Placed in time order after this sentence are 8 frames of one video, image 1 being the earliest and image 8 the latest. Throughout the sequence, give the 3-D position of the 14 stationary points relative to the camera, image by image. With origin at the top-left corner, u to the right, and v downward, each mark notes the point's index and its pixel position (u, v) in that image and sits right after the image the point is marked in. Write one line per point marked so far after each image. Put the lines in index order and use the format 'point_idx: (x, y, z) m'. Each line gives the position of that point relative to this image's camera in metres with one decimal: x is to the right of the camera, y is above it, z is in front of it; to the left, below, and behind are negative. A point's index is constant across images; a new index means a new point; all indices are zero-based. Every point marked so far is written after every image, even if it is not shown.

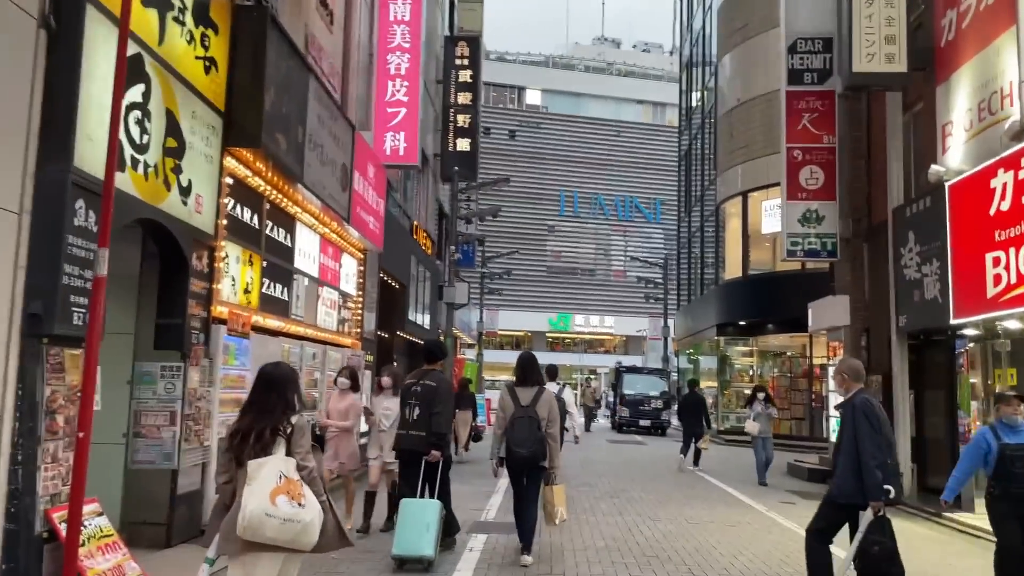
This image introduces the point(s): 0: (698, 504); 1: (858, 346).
0: (+2.5, -2.9, +11.0) m
1: (+6.0, -1.0, +14.2) m
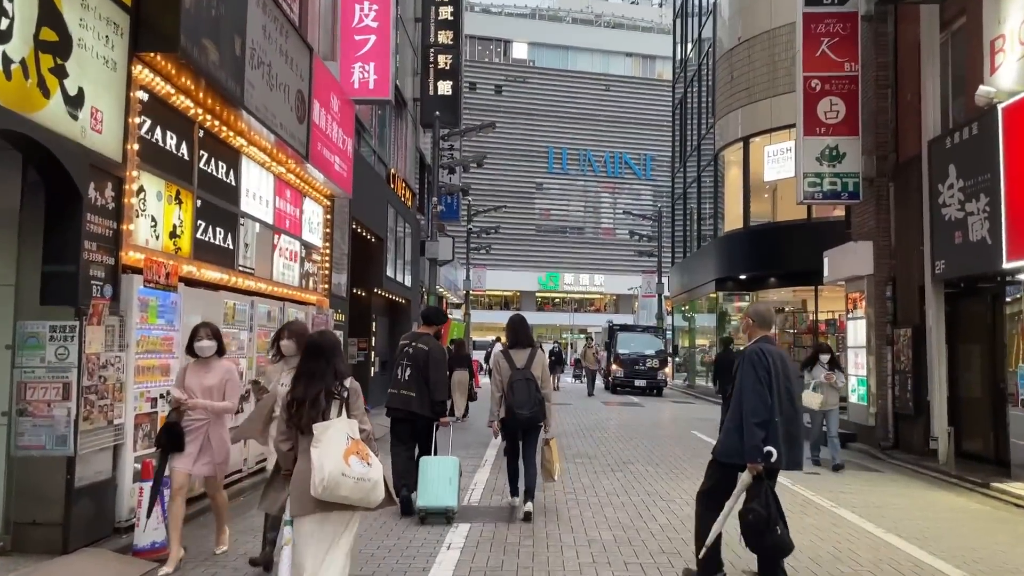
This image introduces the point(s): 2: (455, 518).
0: (+2.4, -2.2, +9.7) m
1: (+5.8, -0.2, +12.8) m
2: (-0.5, -2.1, +7.3) m
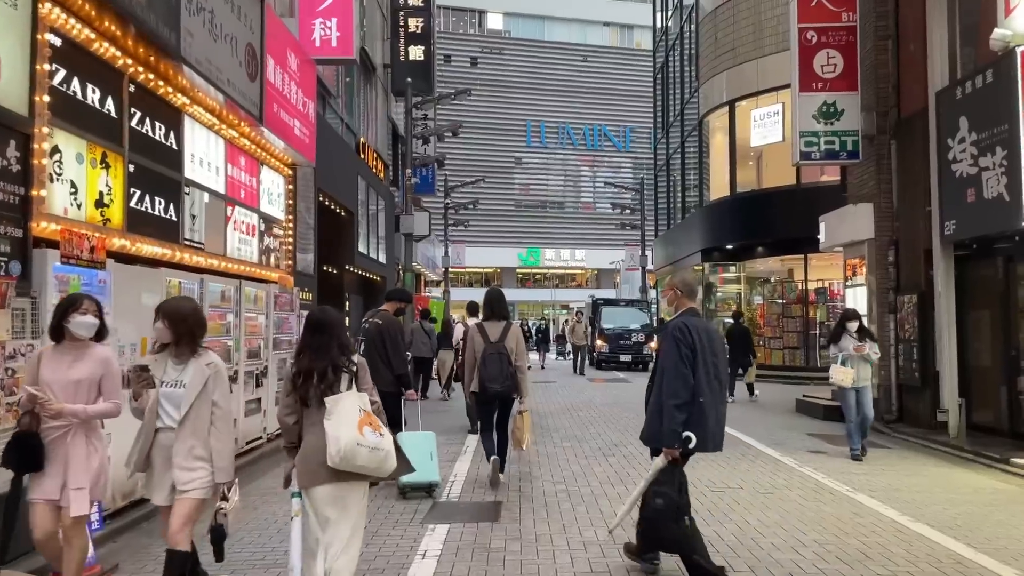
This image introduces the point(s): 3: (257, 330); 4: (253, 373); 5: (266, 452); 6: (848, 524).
0: (+2.2, -1.9, +9.0) m
1: (+5.5, +0.4, +12.1) m
2: (-0.6, -1.8, +6.5) m
3: (-3.0, -0.5, +9.5) m
4: (-3.0, -1.0, +9.4) m
5: (-2.9, -1.9, +9.6) m
6: (+2.5, -1.7, +6.0) m
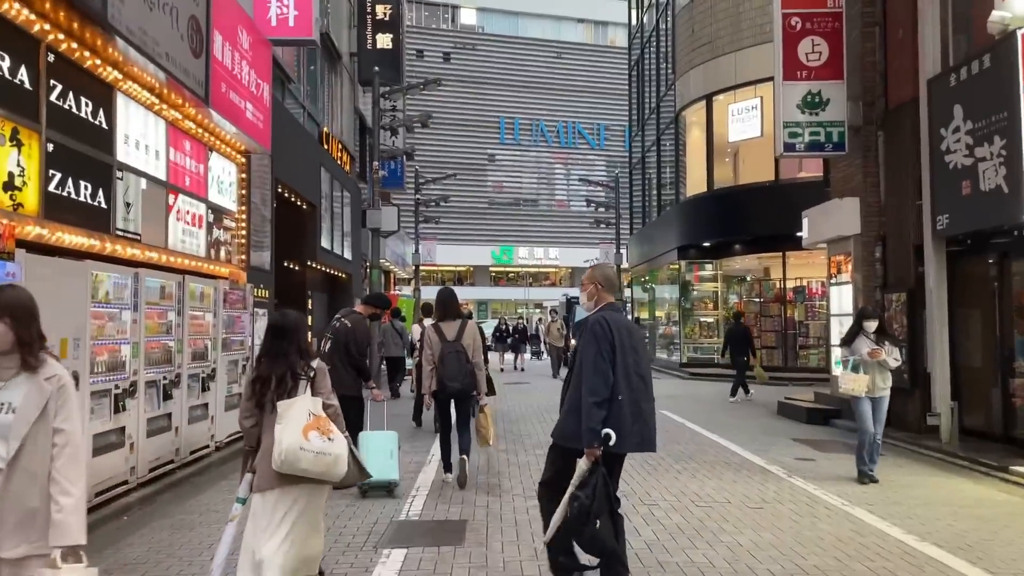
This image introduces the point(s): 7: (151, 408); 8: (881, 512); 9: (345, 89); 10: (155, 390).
0: (+1.9, -1.8, +8.4) m
1: (+5.1, +0.4, +11.6) m
2: (-0.9, -1.8, +5.8) m
3: (-3.3, -0.4, +8.7) m
4: (-3.3, -0.9, +8.6) m
5: (-3.2, -1.9, +8.8) m
6: (+2.3, -1.7, +5.5) m
7: (-3.3, -1.1, +7.5) m
8: (+3.0, -1.8, +6.5) m
9: (-3.8, +4.6, +18.7) m
10: (-3.3, -0.9, +7.6) m
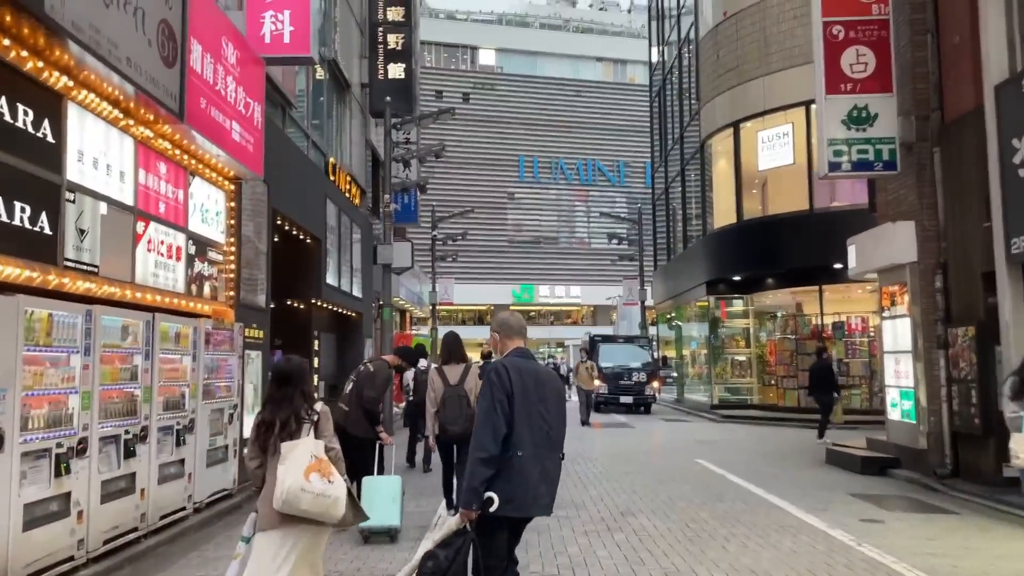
0: (+2.0, -2.1, +7.1) m
1: (+5.3, 0.0, +10.4) m
2: (-0.8, -2.0, +4.7) m
3: (-3.2, -0.8, +7.7) m
4: (-3.1, -1.3, +7.6) m
5: (-3.0, -2.2, +7.7) m
6: (+2.3, -1.9, +4.2) m
7: (-3.2, -1.4, +6.4) m
8: (+3.1, -2.0, +5.3) m
9: (-3.4, +3.7, +17.9) m
10: (-3.2, -1.3, +6.5) m
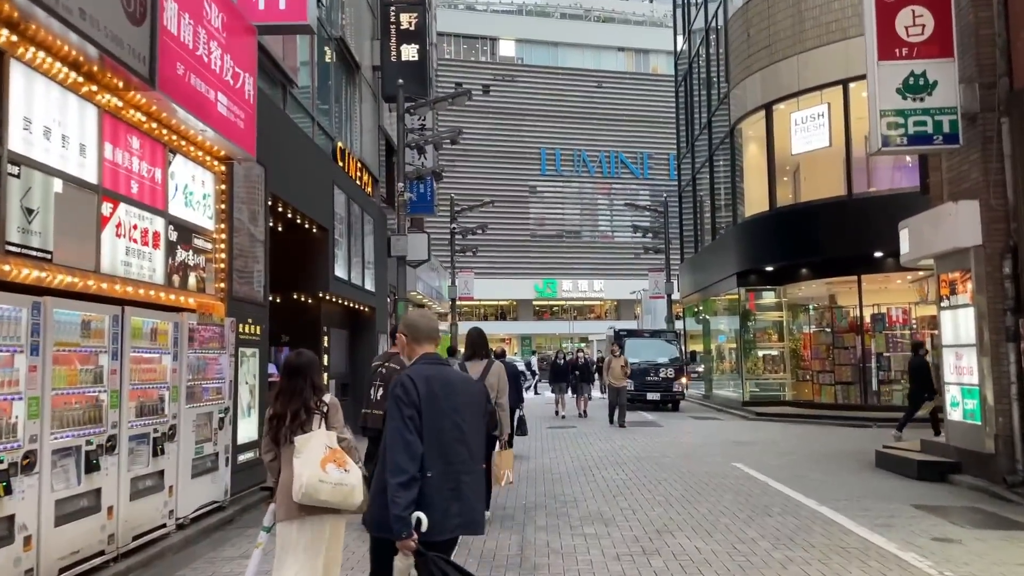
0: (+2.2, -2.0, +6.2) m
1: (+5.5, +0.1, +9.3) m
2: (-0.7, -1.9, +3.8) m
3: (-3.0, -0.7, +6.8) m
4: (-3.0, -1.2, +6.7) m
5: (-2.9, -2.2, +6.9) m
6: (+2.4, -1.8, +3.2) m
7: (-3.0, -1.3, +5.6) m
8: (+3.2, -1.9, +4.3) m
9: (-3.0, +3.8, +17.1) m
10: (-3.0, -1.2, +5.7) m
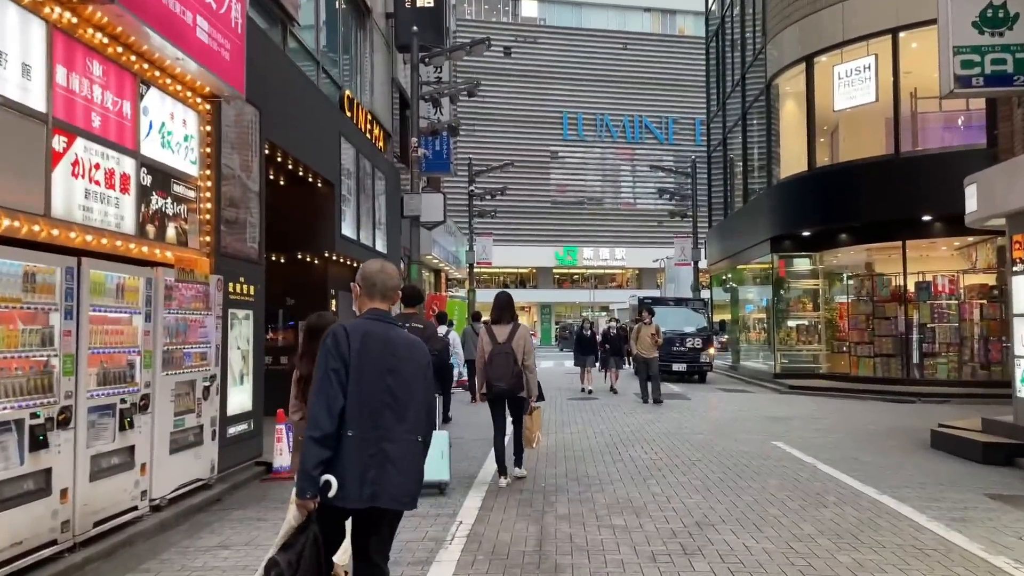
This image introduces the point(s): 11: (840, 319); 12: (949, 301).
0: (+2.3, -1.7, +5.2) m
1: (+5.8, +0.5, +8.2) m
2: (-0.6, -1.7, +2.9) m
3: (-2.9, -0.4, +6.0) m
4: (-2.9, -0.9, +5.8) m
5: (-2.7, -1.8, +6.1) m
6: (+2.4, -1.6, +2.3) m
7: (-2.9, -1.0, +4.7) m
8: (+3.2, -1.7, +3.3) m
9: (-2.6, +4.6, +16.0) m
10: (-2.9, -0.9, +4.8) m
11: (+7.9, -0.7, +19.7) m
12: (+9.5, -0.3, +17.8) m
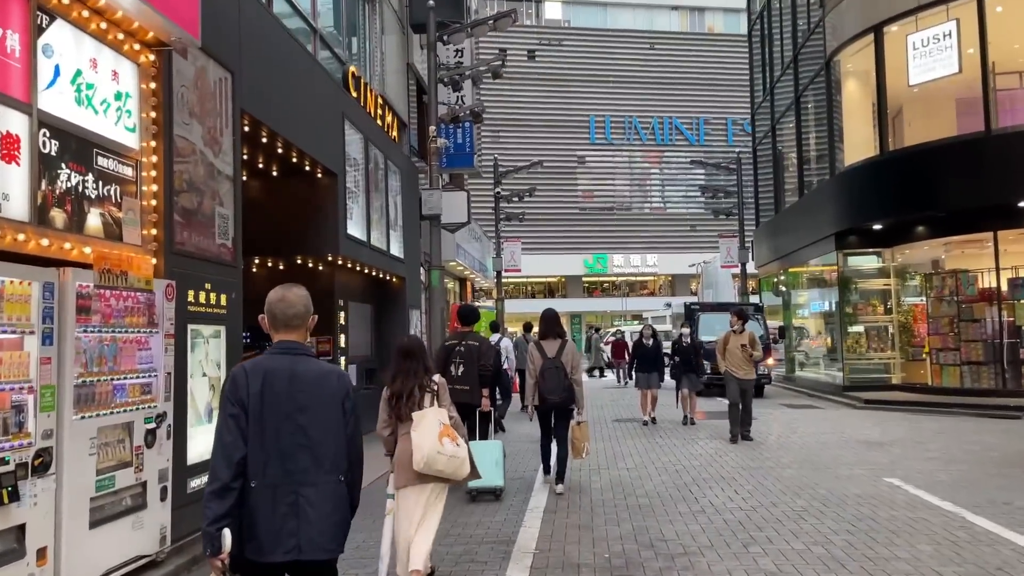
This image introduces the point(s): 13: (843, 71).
0: (+2.6, -1.6, +3.1) m
1: (+6.1, +0.6, +6.1) m
2: (-0.4, -1.7, +0.9) m
3: (-2.6, -0.4, +4.1) m
4: (-2.6, -0.9, +4.0) m
5: (-2.4, -1.8, +4.2) m
6: (+2.6, -1.5, +0.2) m
7: (-2.7, -1.1, +2.9) m
8: (+3.4, -1.5, +1.2) m
9: (-2.1, +4.4, +14.2) m
10: (-2.7, -0.9, +2.9) m
11: (+8.7, -0.7, +17.5) m
12: (+10.2, -0.2, +15.5) m
13: (+7.4, +4.9, +18.2) m
